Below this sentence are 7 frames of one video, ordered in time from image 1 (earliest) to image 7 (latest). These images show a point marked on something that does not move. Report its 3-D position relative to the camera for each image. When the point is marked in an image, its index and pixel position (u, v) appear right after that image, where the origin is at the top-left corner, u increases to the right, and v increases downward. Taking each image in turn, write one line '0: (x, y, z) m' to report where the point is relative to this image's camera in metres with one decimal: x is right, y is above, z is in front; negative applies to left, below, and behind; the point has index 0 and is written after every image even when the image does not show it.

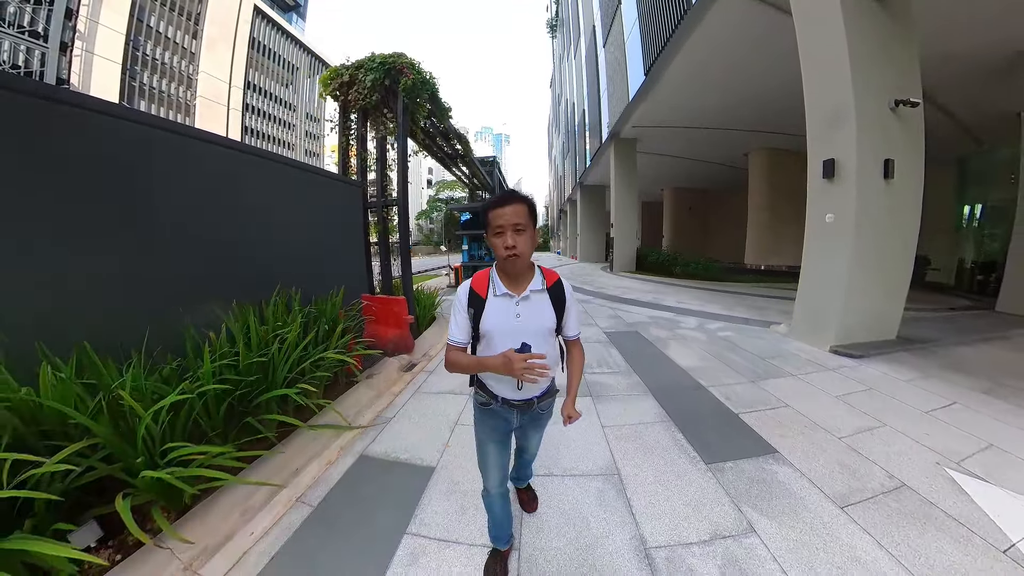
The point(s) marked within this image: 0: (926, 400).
0: (+7.0, -1.9, +3.7) m
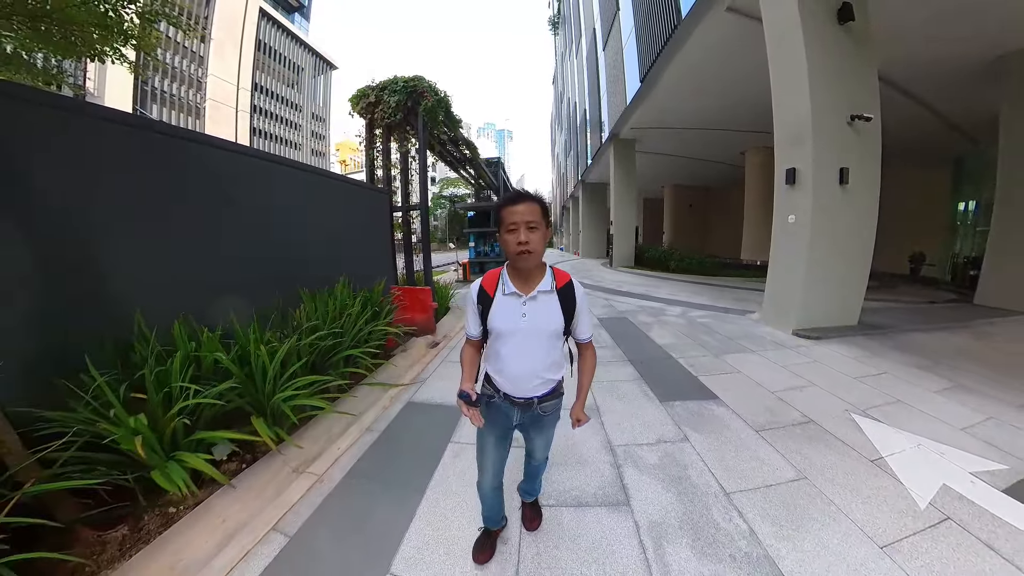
0: (+7.1, -1.7, +4.5) m
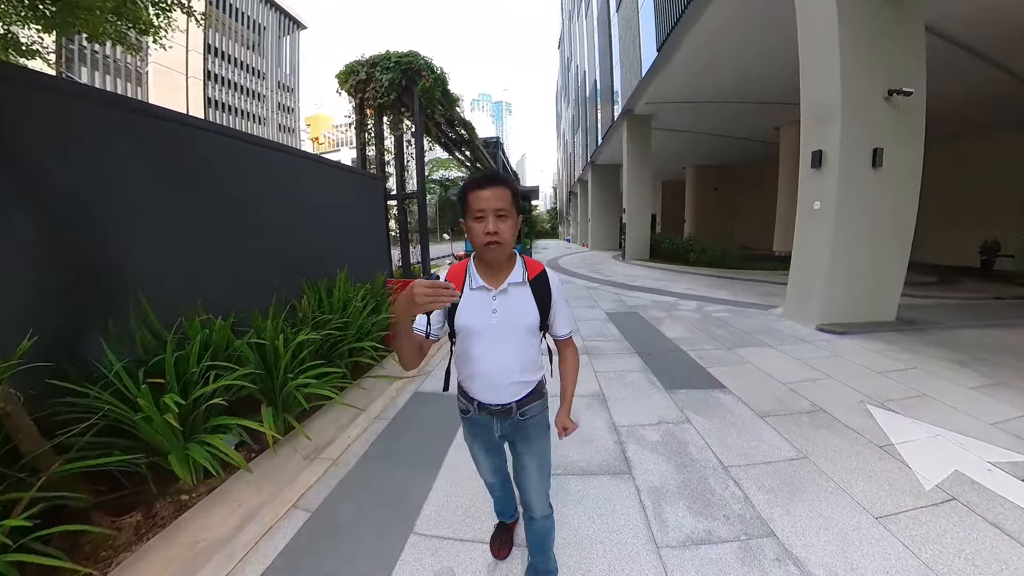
0: (+7.5, -1.5, +4.4) m
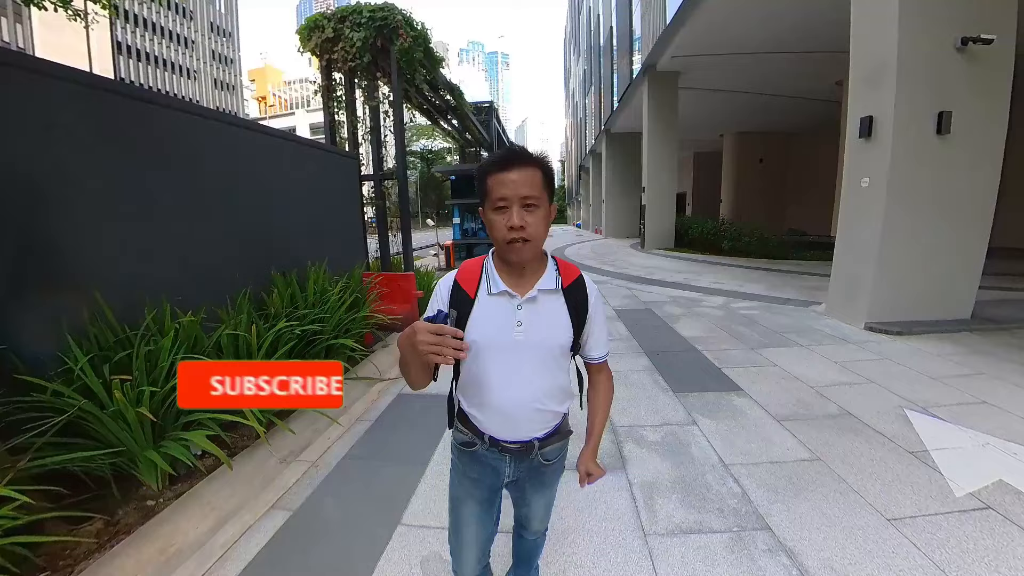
0: (+7.8, -1.5, +4.0) m
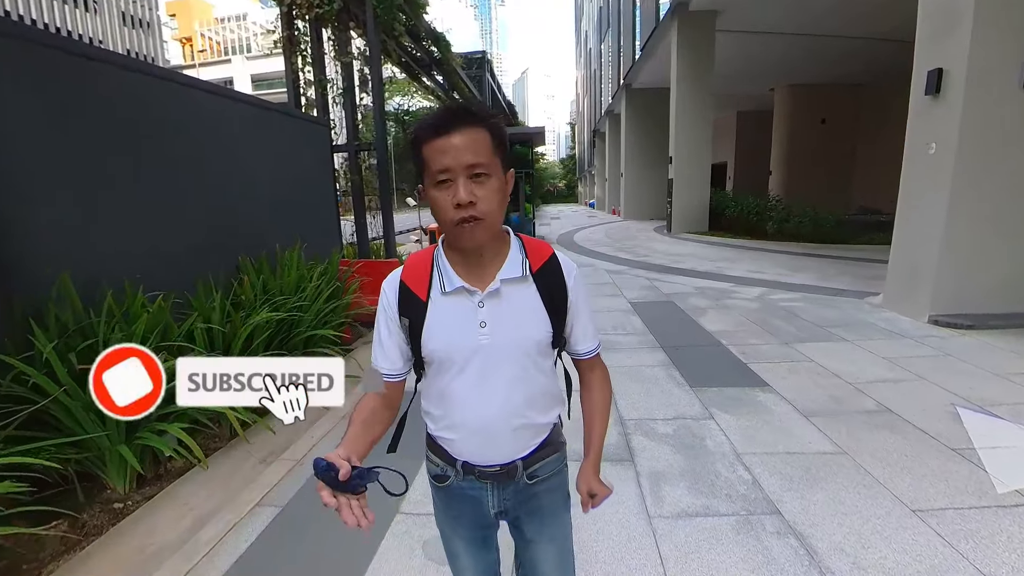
0: (+8.4, -1.3, +3.6) m
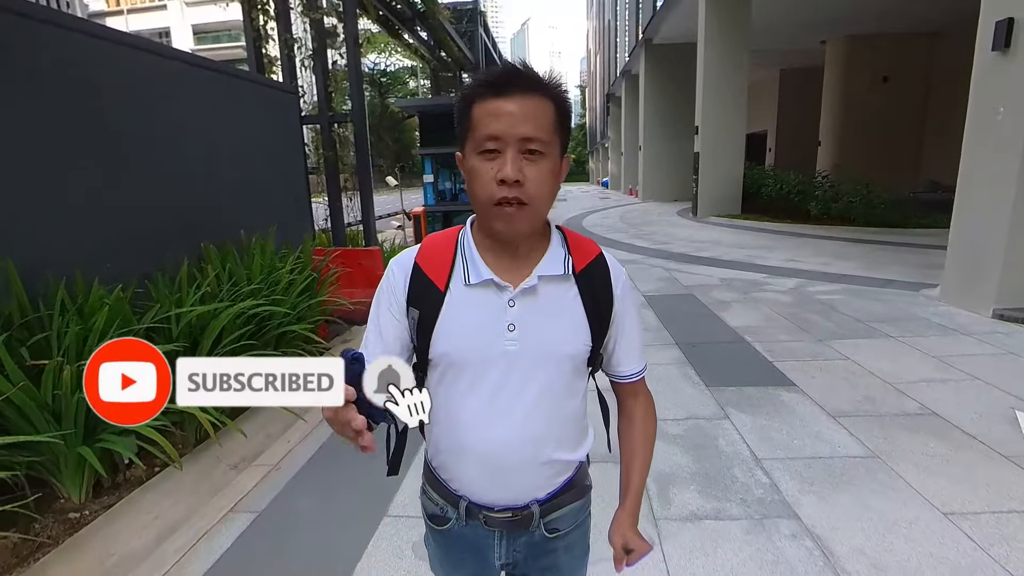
0: (+8.6, -1.2, +3.1) m
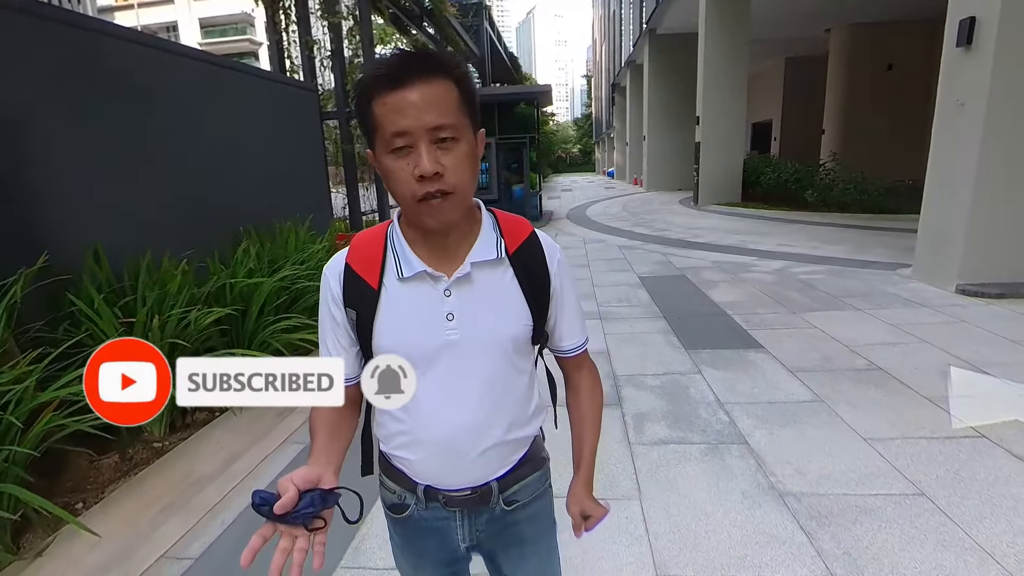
0: (+8.6, -0.8, +3.5) m
